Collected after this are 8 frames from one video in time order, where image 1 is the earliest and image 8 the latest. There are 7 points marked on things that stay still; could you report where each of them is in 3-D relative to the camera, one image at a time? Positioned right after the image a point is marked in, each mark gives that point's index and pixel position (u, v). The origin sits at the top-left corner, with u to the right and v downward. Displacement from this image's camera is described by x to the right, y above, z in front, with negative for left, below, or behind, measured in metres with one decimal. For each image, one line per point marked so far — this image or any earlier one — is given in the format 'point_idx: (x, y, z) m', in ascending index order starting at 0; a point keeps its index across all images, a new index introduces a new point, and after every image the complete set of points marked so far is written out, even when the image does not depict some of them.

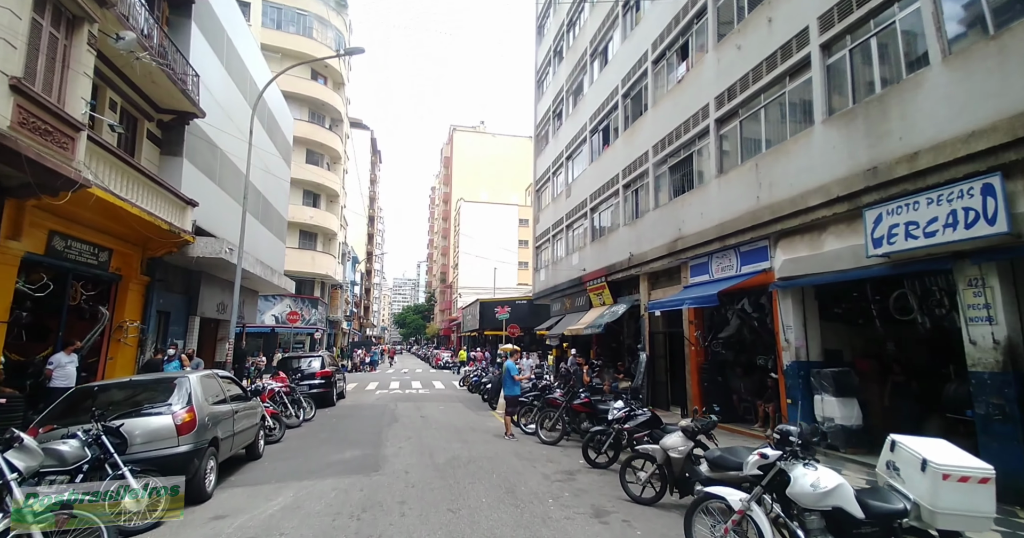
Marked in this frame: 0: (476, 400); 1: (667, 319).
0: (-1.2, -4.3, +16.8) m
1: (+4.2, -1.4, +13.9) m
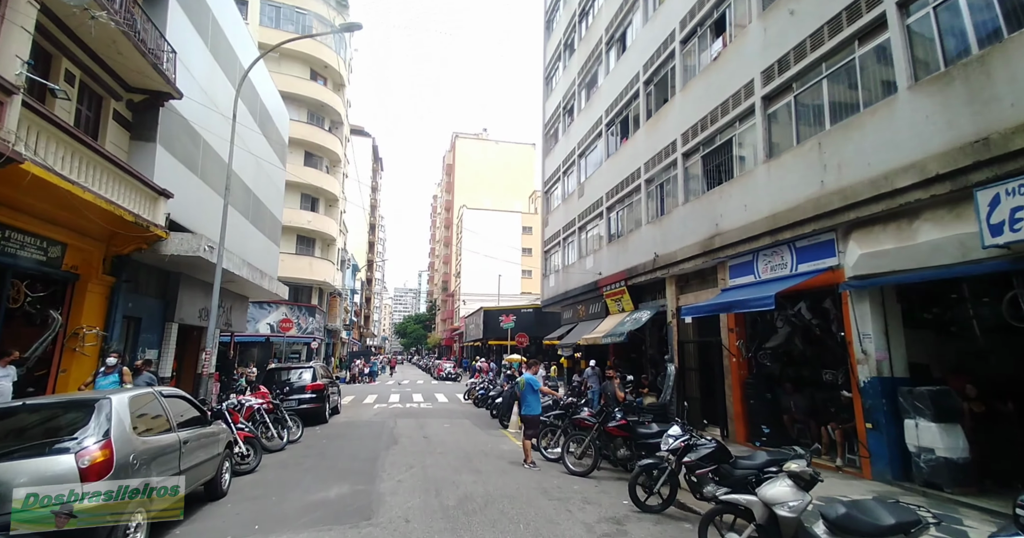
0: (-0.9, -4.4, +15.2) m
1: (+4.5, -1.4, +12.4) m
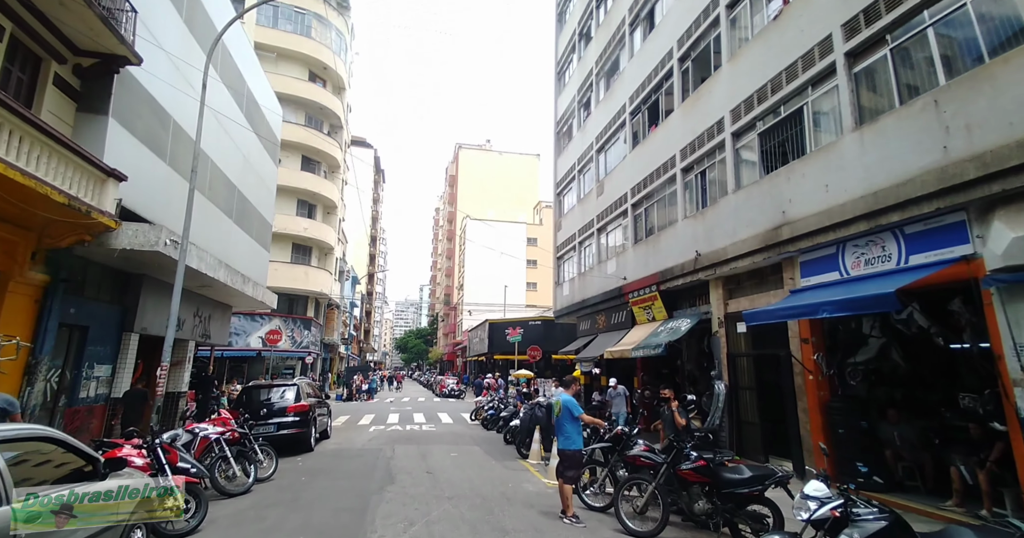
0: (-0.5, -4.4, +13.1) m
1: (+4.9, -1.4, +10.4) m
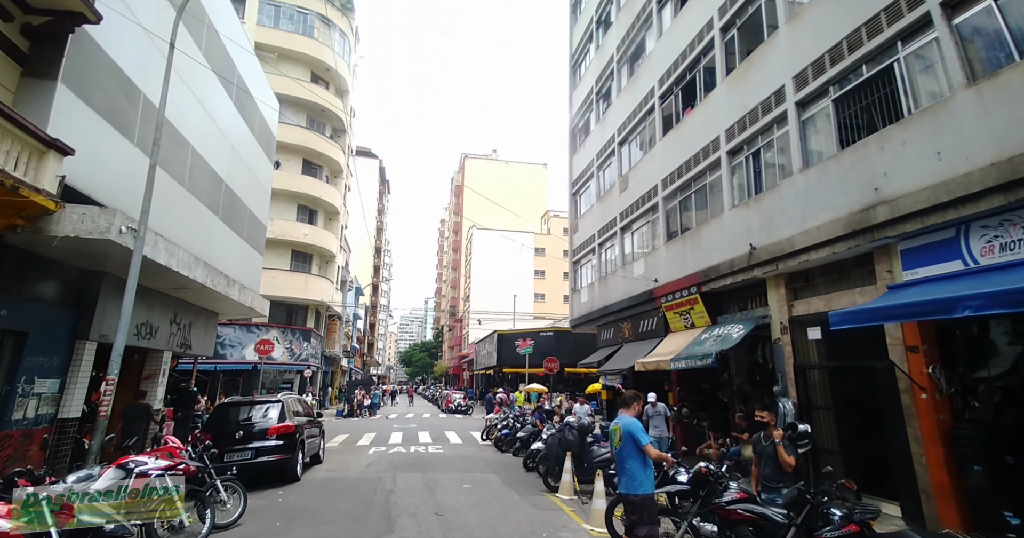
0: (0.0, -4.4, +11.3) m
1: (+5.3, -1.3, +8.6) m
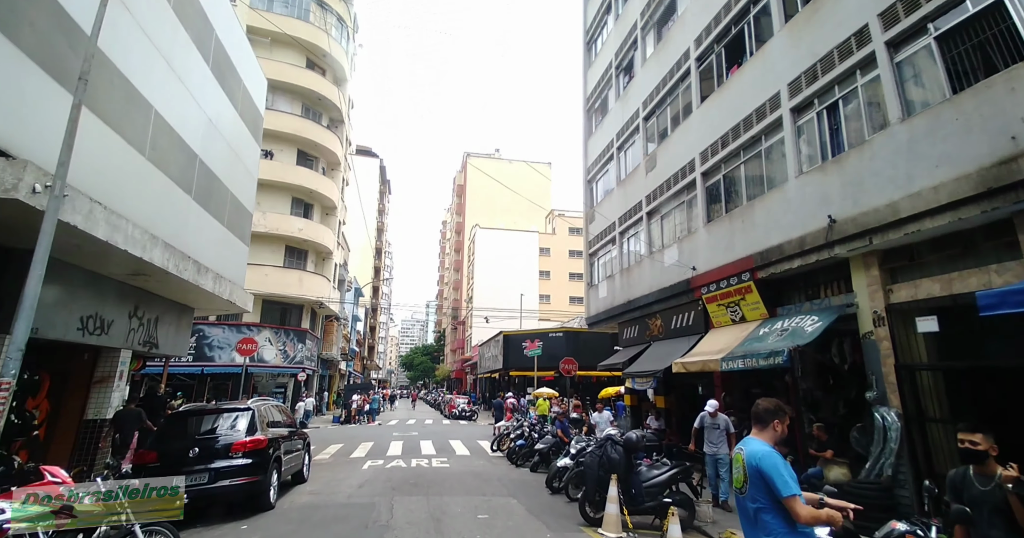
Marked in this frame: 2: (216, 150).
0: (+0.4, -4.1, +9.4) m
1: (+5.7, -0.9, +6.7) m
2: (-8.4, +3.4, +14.5) m
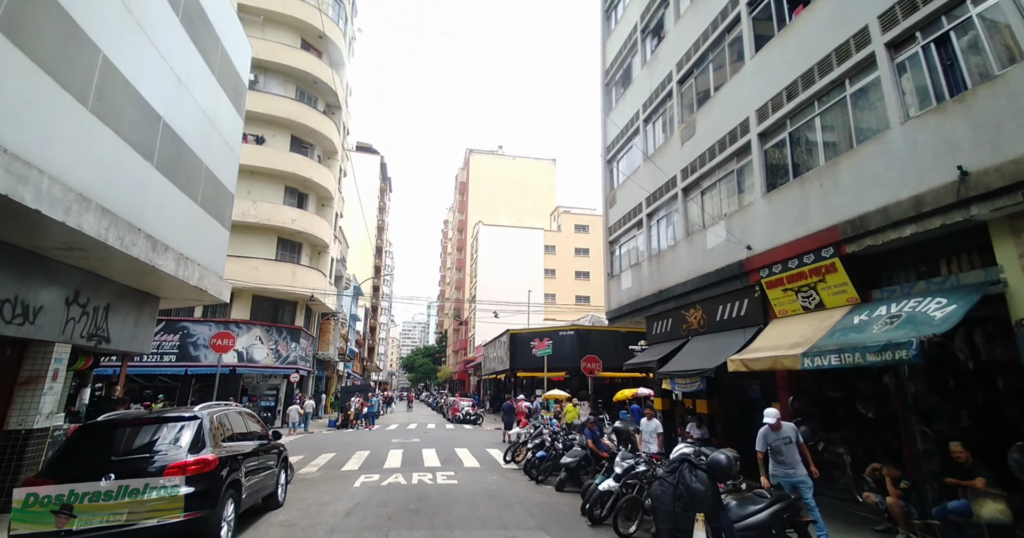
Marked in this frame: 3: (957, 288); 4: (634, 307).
0: (+0.8, -3.6, +7.4) m
1: (+6.1, -0.5, +4.7) m
2: (-7.9, +3.8, +12.5) m
3: (+5.7, -0.2, +6.6) m
4: (+3.8, -1.2, +15.9) m
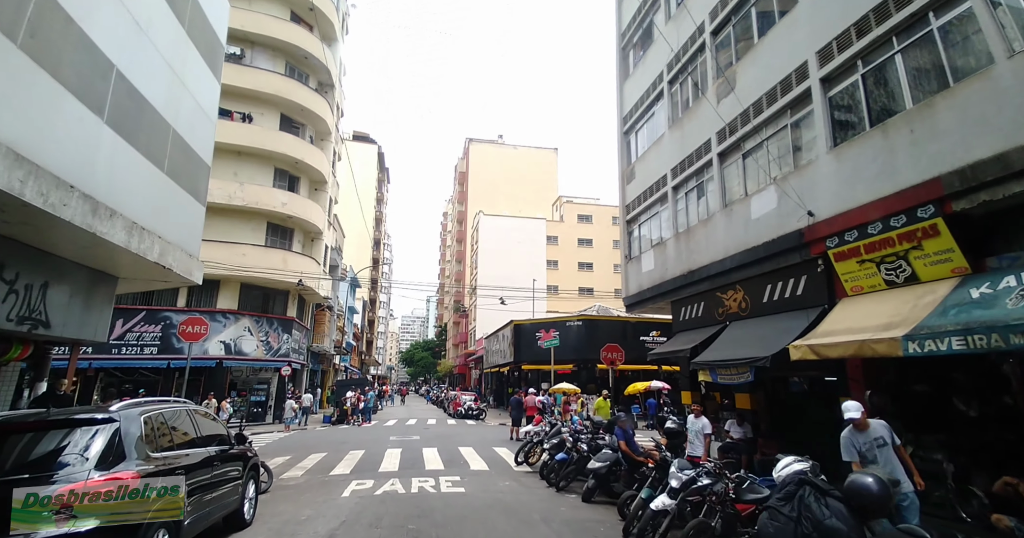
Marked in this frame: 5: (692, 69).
0: (+1.1, -3.2, +5.8) m
1: (+6.4, 0.0, +3.1) m
2: (-7.7, +4.3, +10.8) m
3: (+5.9, +0.3, +5.0) m
4: (+4.1, -0.6, +14.2) m
5: (+4.6, +5.2, +13.3) m
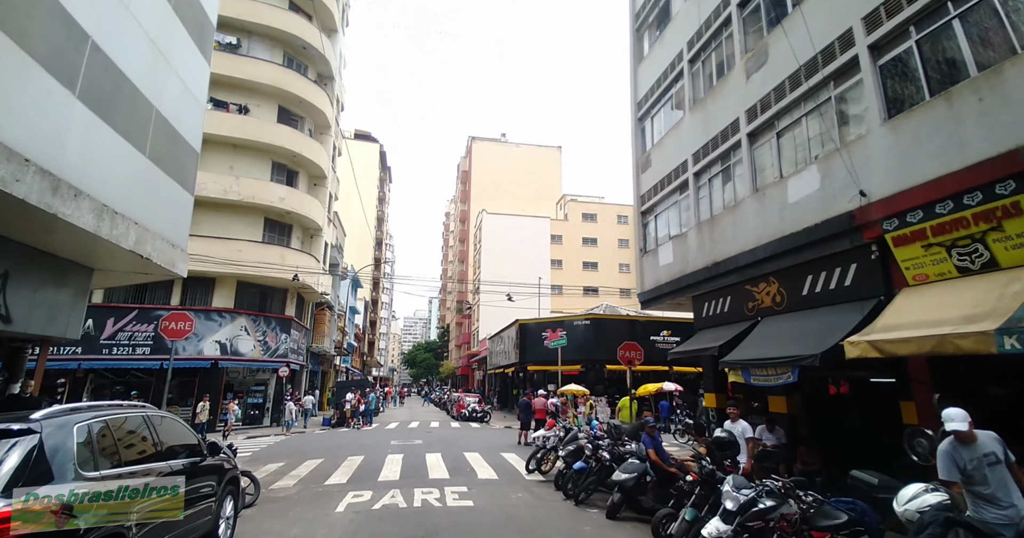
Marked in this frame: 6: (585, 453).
0: (+1.3, -3.0, +4.8) m
1: (+6.6, +0.2, +2.1) m
2: (-7.4, +4.5, +9.9) m
3: (+6.2, +0.5, +4.0) m
4: (+4.3, -0.4, +13.3) m
5: (+4.9, +5.4, +12.4) m
6: (+1.3, -3.3, +9.1) m
